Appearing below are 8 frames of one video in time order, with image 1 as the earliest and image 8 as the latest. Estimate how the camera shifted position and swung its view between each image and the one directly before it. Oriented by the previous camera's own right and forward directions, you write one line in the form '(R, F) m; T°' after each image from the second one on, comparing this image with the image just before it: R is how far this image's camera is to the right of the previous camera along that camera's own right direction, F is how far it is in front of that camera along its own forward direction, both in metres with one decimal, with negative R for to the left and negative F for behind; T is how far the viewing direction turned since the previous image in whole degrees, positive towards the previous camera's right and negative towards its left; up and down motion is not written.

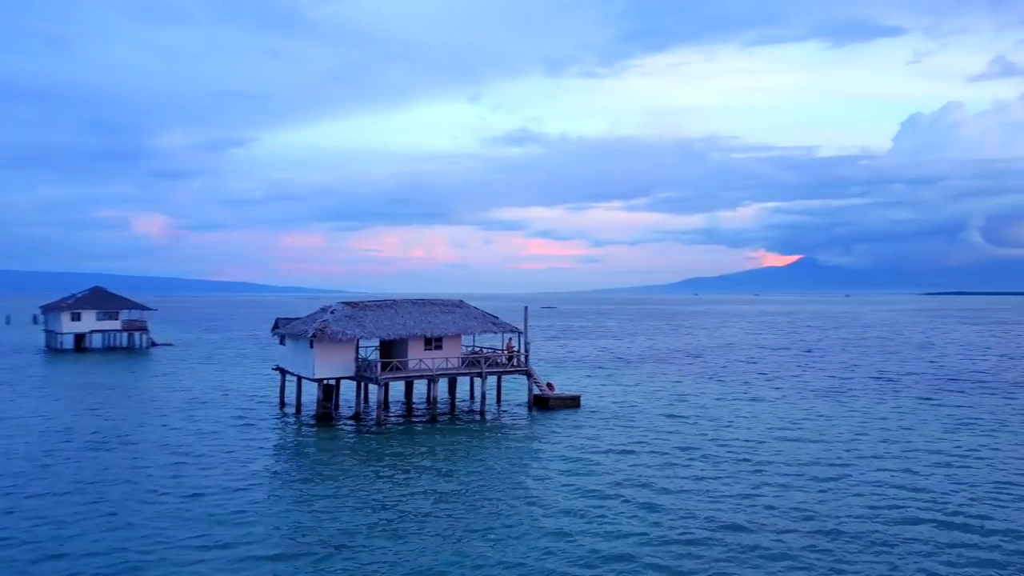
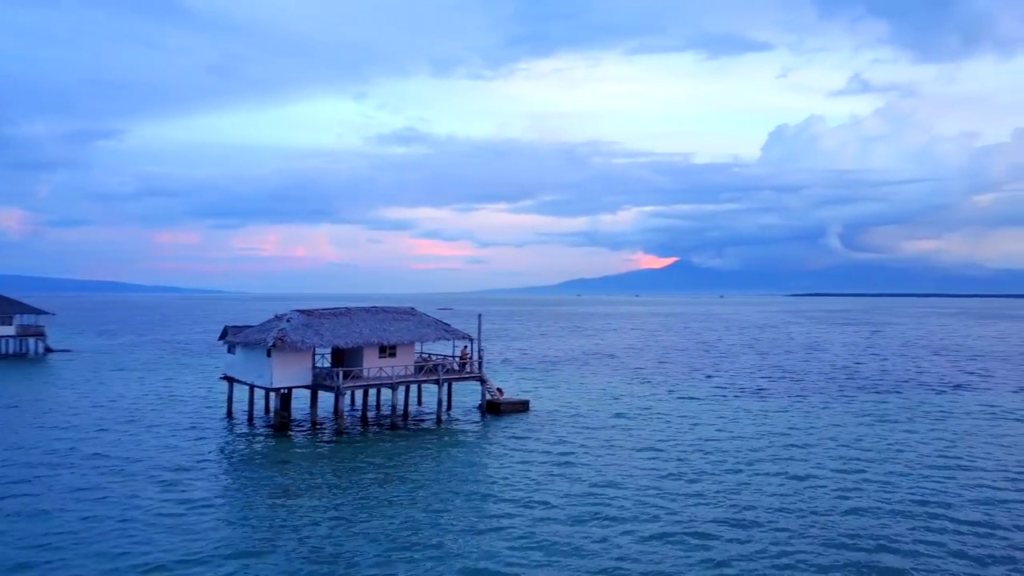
(-3.2, -0.2) m; +8°
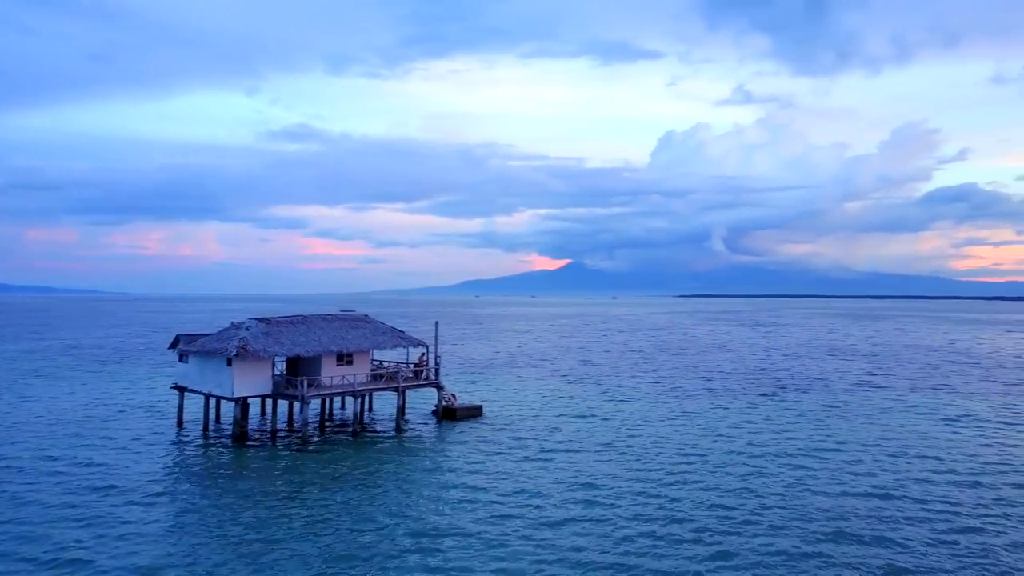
(-2.9, -0.3) m; +7°
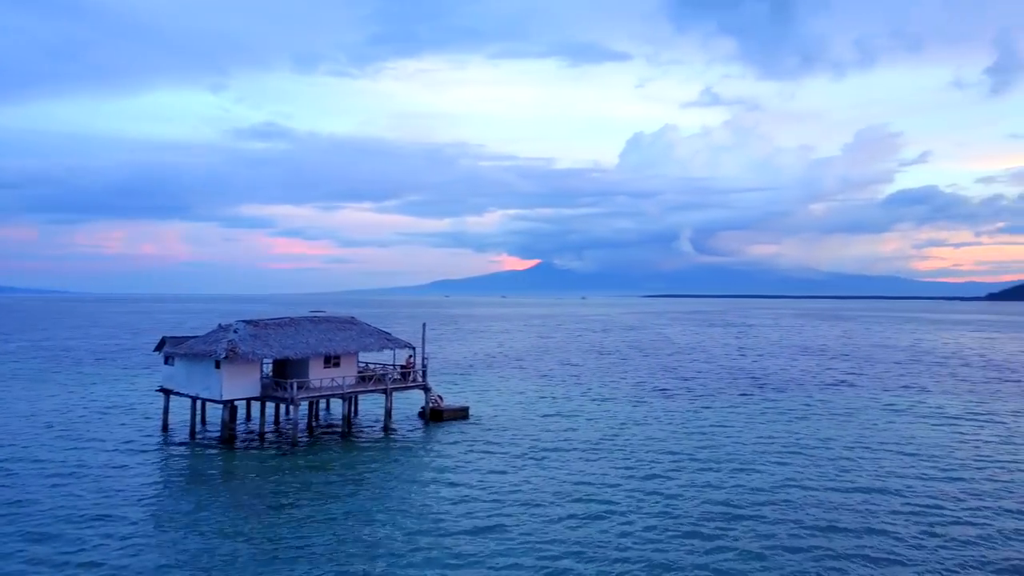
(+8.1, +0.9) m; -11°
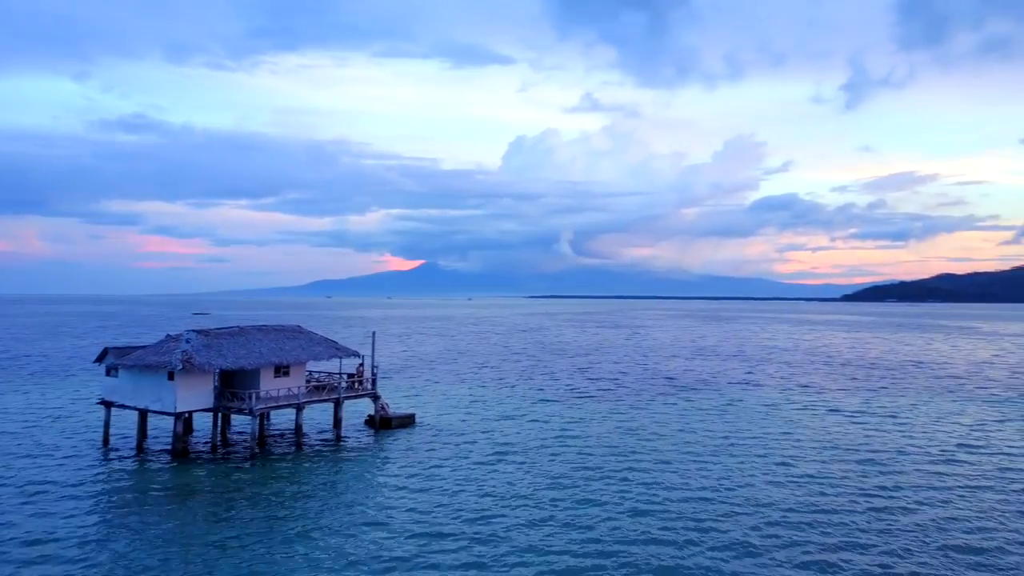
(-3.3, -0.1) m; +8°
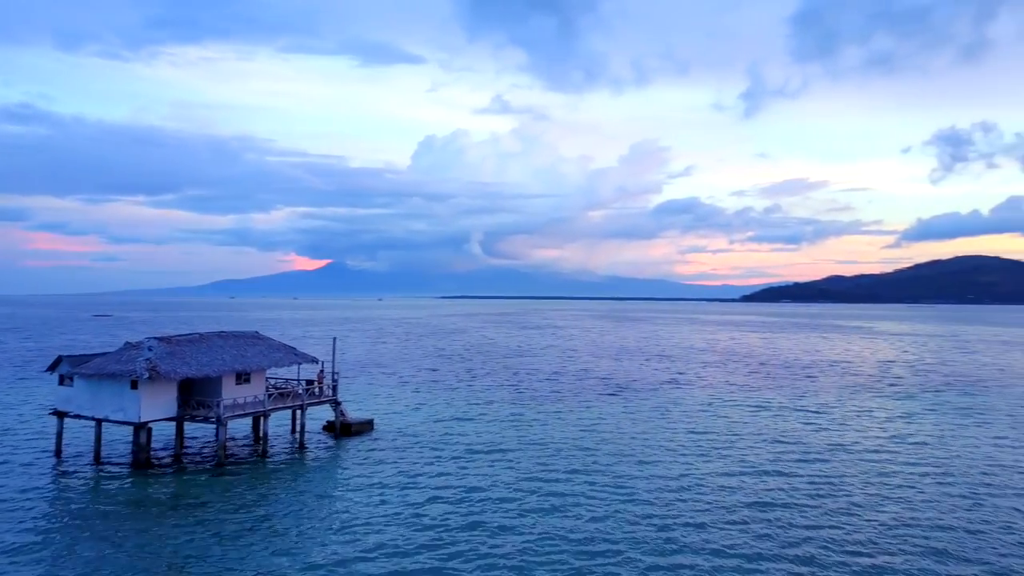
(+5.7, +0.9) m; -6°
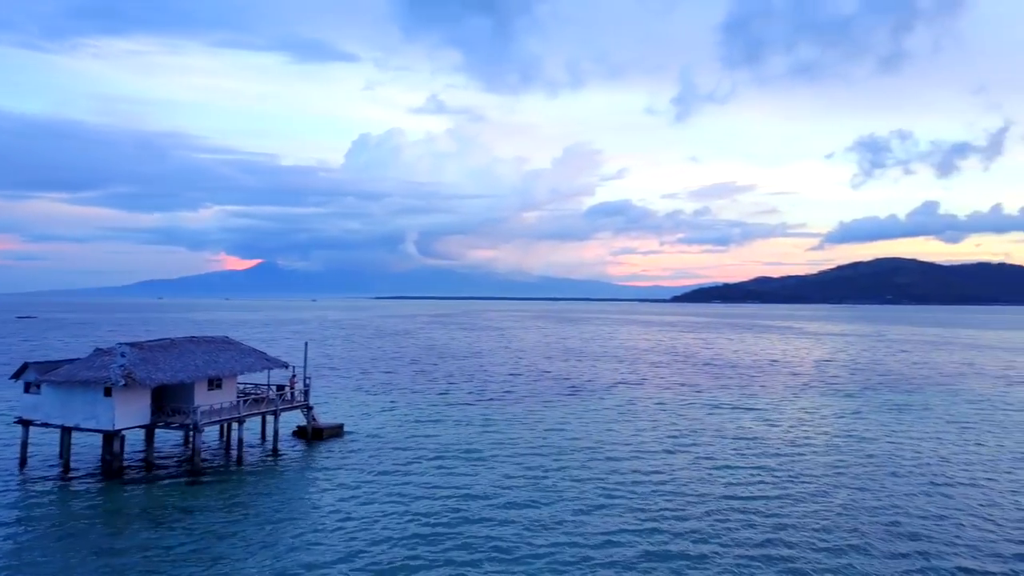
(-1.8, -0.5) m; +5°
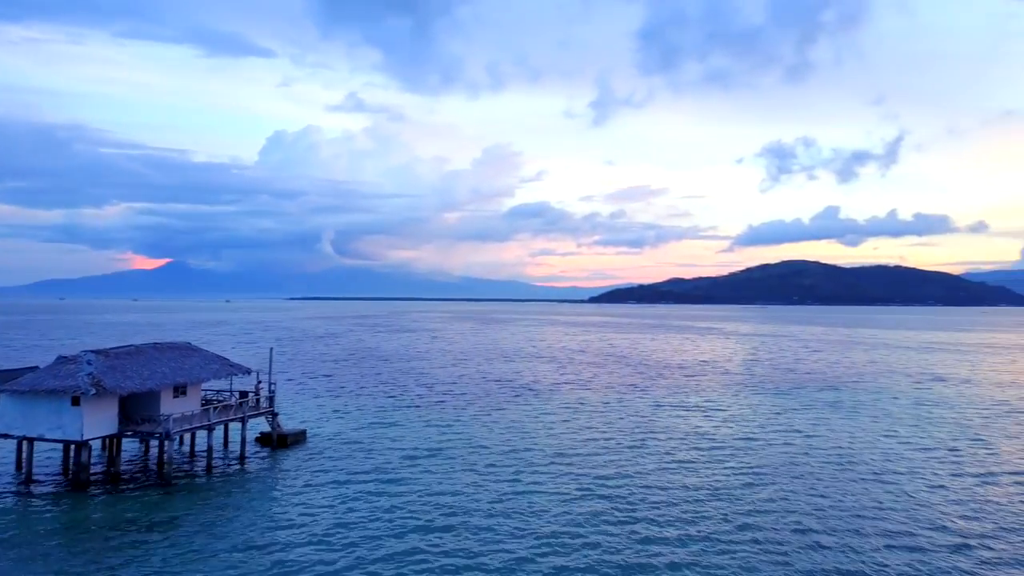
(-2.2, -0.7) m; +6°
